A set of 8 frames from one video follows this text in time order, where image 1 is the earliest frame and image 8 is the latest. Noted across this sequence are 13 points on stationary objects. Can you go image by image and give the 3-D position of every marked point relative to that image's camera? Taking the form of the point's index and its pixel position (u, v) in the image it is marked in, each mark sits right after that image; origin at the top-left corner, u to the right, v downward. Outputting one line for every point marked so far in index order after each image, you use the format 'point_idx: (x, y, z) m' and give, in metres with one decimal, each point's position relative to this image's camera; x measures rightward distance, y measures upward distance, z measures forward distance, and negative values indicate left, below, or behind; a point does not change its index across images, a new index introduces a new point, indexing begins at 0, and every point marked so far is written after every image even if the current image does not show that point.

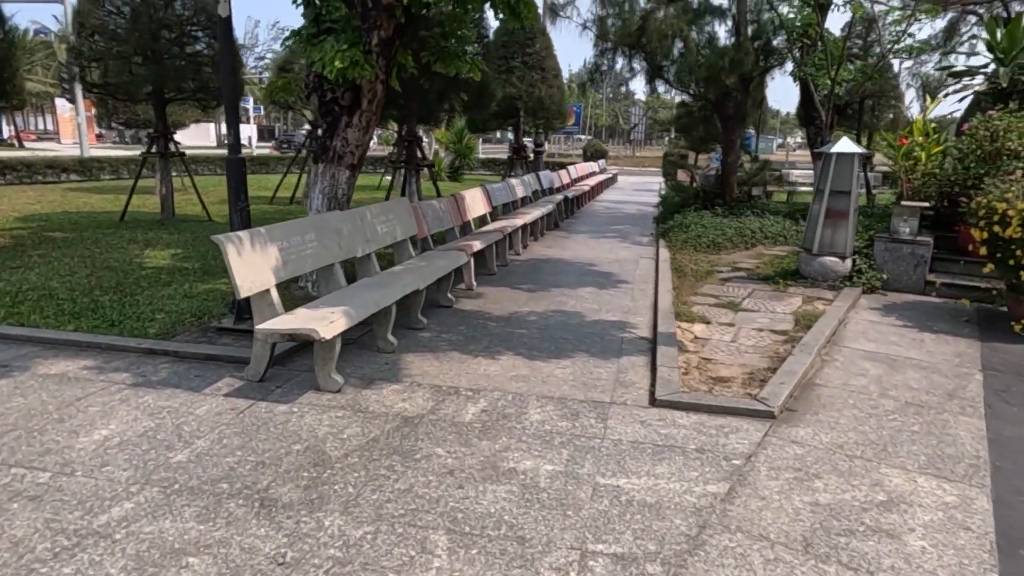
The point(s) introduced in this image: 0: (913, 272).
0: (+3.9, +0.2, +6.4) m
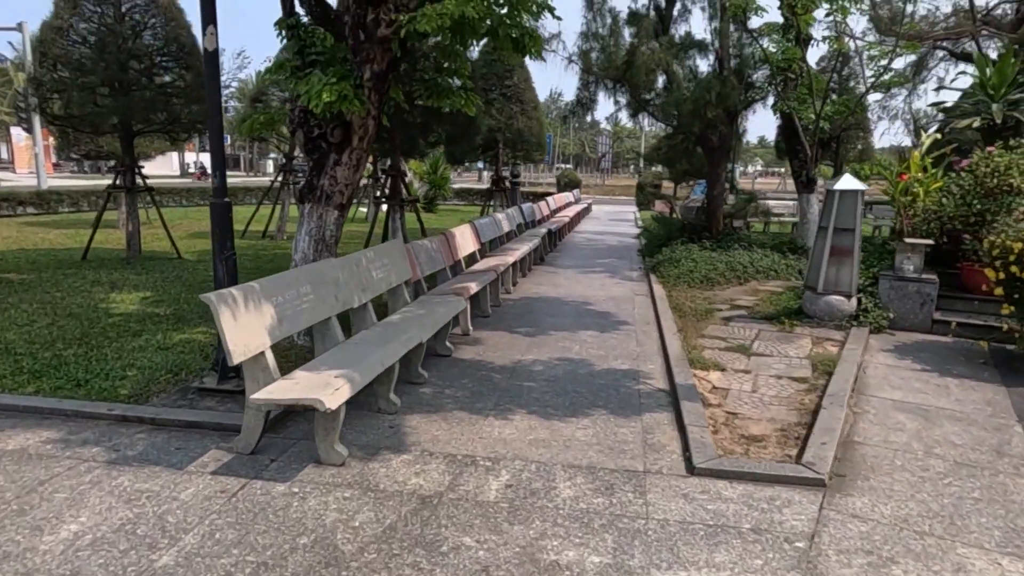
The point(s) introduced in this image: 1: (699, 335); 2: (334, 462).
0: (+3.9, -0.2, +6.3) m
1: (+1.7, -0.4, +6.2) m
2: (-0.9, -0.9, +3.3) m
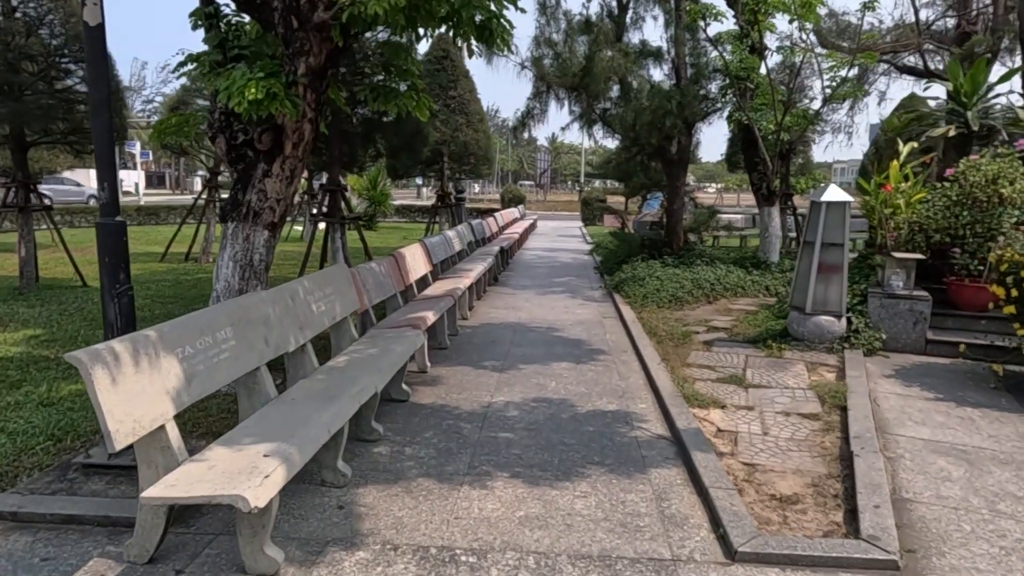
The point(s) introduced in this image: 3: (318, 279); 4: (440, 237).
0: (+3.5, -0.4, +5.9) m
1: (+1.4, -0.6, +5.5) m
2: (-0.9, -1.0, +2.4) m
3: (-1.2, +0.1, +4.1) m
4: (-0.9, +0.6, +8.3) m
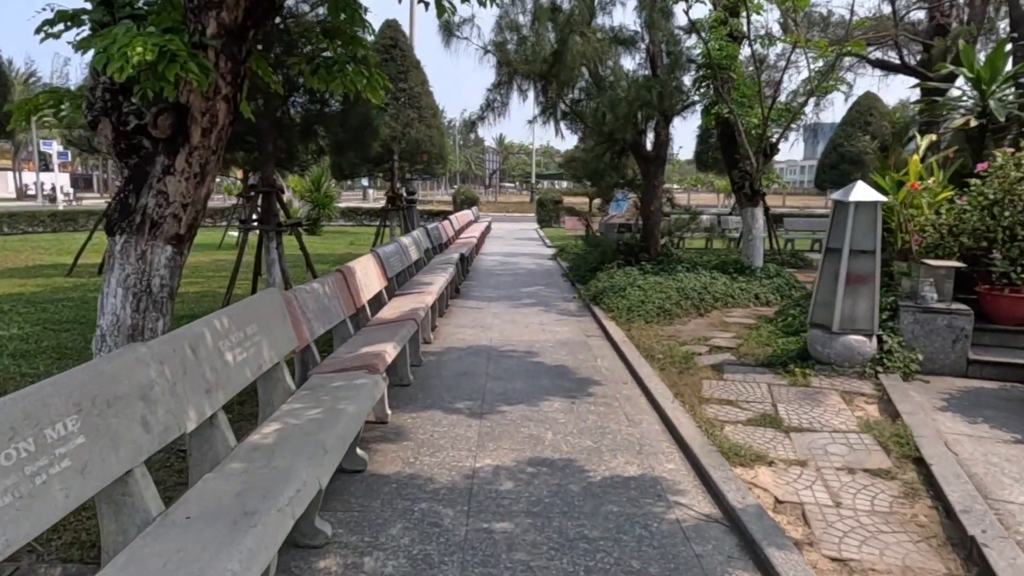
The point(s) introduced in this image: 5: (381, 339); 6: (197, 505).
0: (+3.4, -0.5, +5.1) m
1: (+1.3, -0.8, +4.6) m
2: (-0.8, -1.2, +1.3) m
3: (-1.3, -0.1, +3.0) m
4: (-1.3, +0.5, +7.2) m
5: (-0.9, -0.3, +4.5) m
6: (-1.0, -0.7, +2.1) m
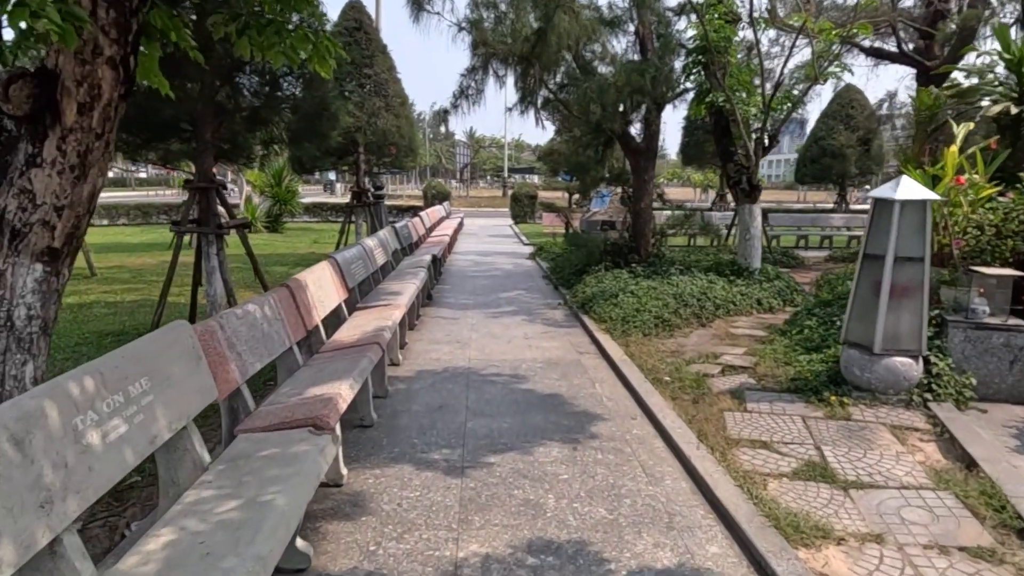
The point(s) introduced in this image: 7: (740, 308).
0: (+3.3, -0.5, +4.4) m
1: (+1.2, -0.9, +3.8) m
2: (-0.7, -1.3, +0.4) m
3: (-1.3, -0.2, +2.1) m
4: (-1.5, +0.4, +6.2) m
5: (-1.0, -0.5, +3.6) m
6: (-1.0, -0.8, +1.2) m
7: (+2.5, -0.2, +7.3) m
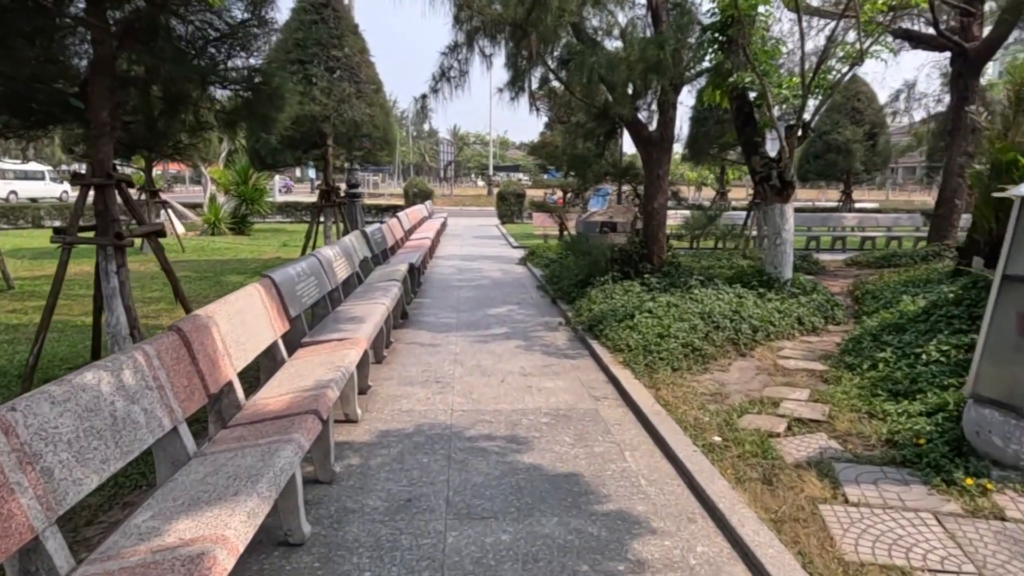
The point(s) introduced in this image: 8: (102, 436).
0: (+3.3, -0.7, +3.1) m
1: (+1.2, -1.0, +2.5) m
2: (-0.6, -1.5, -0.9) m
3: (-1.2, -0.4, +0.7) m
4: (-1.5, +0.2, +4.9) m
5: (-1.0, -0.6, +2.3) m
6: (-0.9, -1.0, -0.1) m
7: (+2.4, -0.4, +6.0) m
8: (-1.3, -0.5, +2.1) m
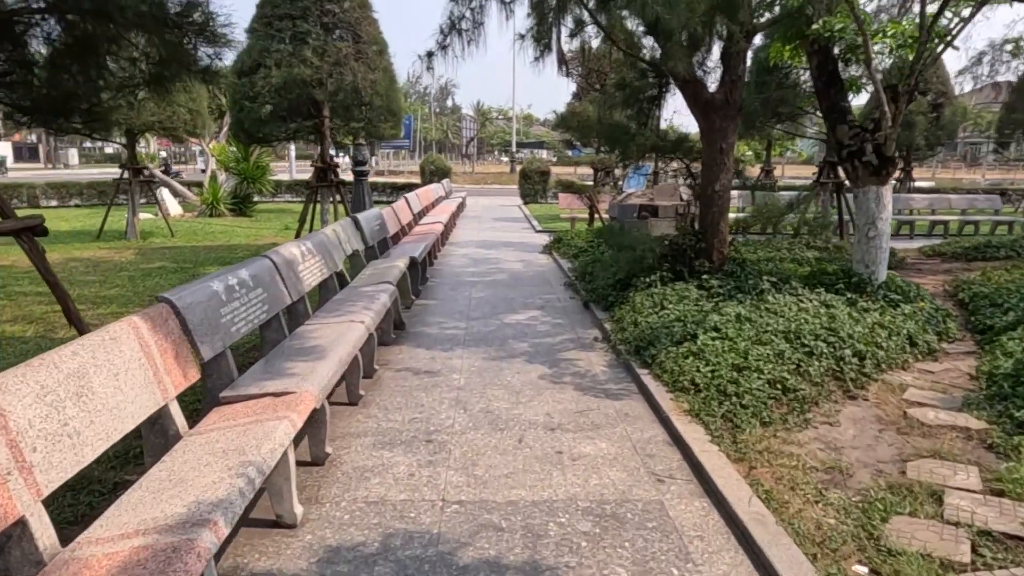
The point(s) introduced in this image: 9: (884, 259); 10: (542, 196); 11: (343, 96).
0: (+3.3, -0.9, +1.6) m
1: (+1.3, -1.2, +1.0) m
2: (-0.7, -1.8, -2.3) m
3: (-1.2, -0.7, -0.7) m
4: (-1.4, +0.1, +3.5) m
5: (-0.9, -0.8, +0.9) m
6: (-0.9, -1.3, -1.5) m
7: (+2.6, -0.5, +4.5) m
8: (-1.3, -0.7, +0.7) m
9: (+3.4, +0.3, +6.1) m
10: (+0.9, +2.6, +18.9) m
11: (-2.4, +2.7, +9.2) m
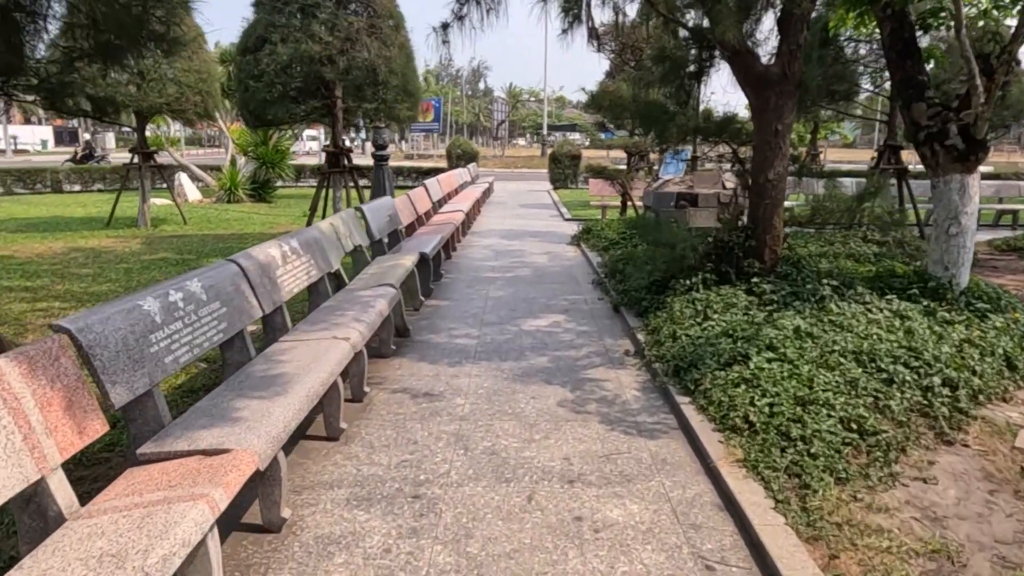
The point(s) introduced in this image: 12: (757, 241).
0: (+3.3, -1.0, +0.7) m
1: (+1.2, -1.4, +0.3) m
2: (-1.0, -2.0, -2.9) m
3: (-1.4, -0.8, -1.3) m
4: (-1.4, 0.0, +2.8) m
5: (-1.0, -1.0, +0.3) m
6: (-1.1, -1.5, -2.1) m
7: (+2.7, -0.5, +3.7) m
8: (-1.4, -0.8, +0.1) m
9: (+3.6, +0.2, +5.2) m
10: (+1.6, +2.9, +18.0) m
11: (-2.0, +2.8, +8.5) m
12: (+2.0, +0.4, +5.4) m
